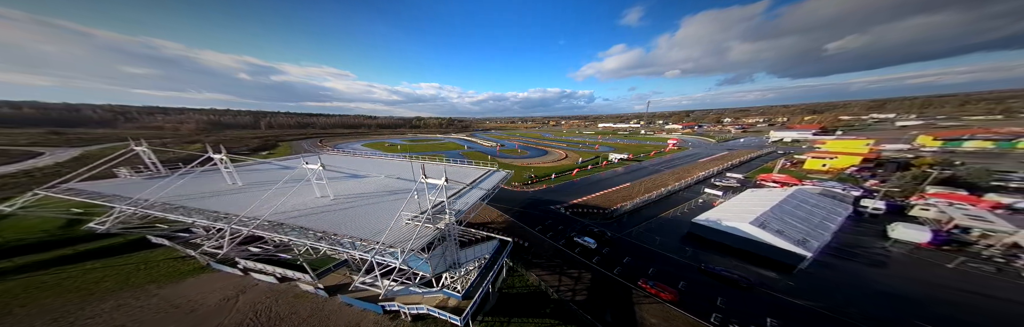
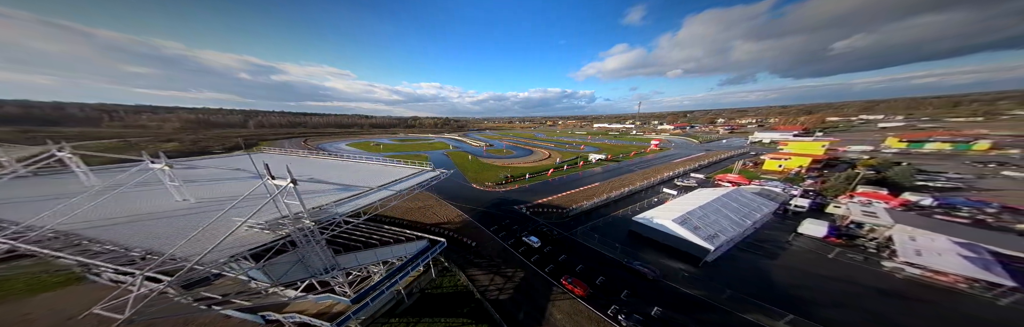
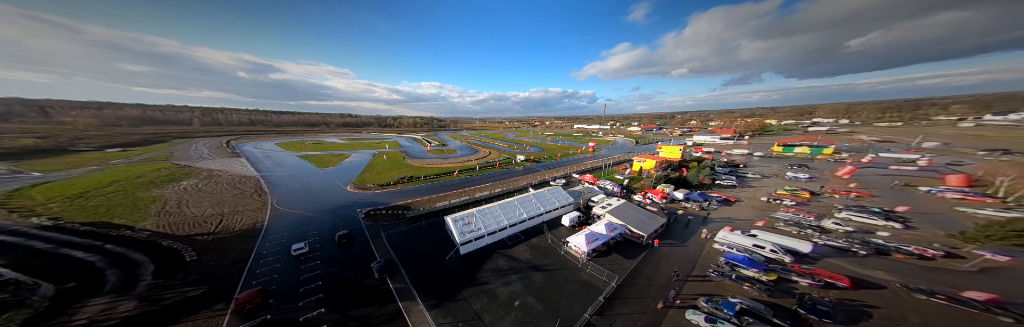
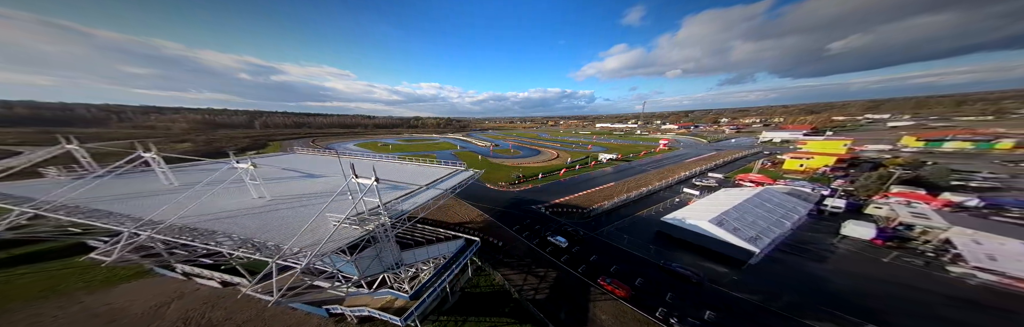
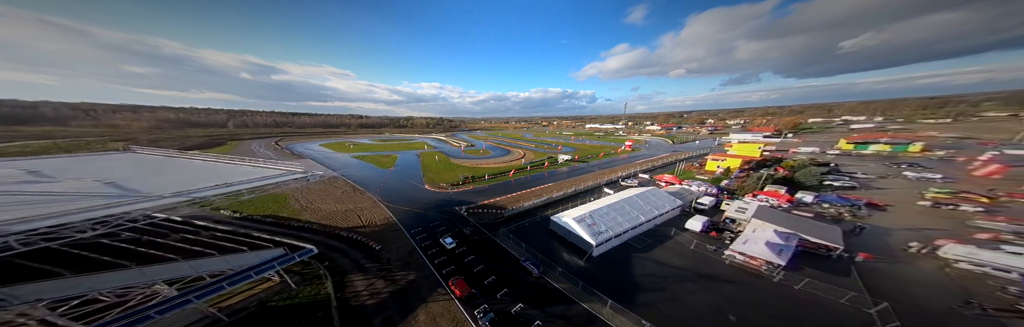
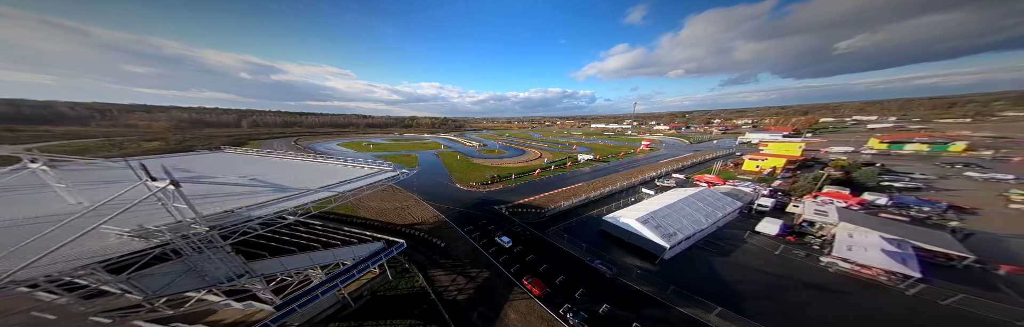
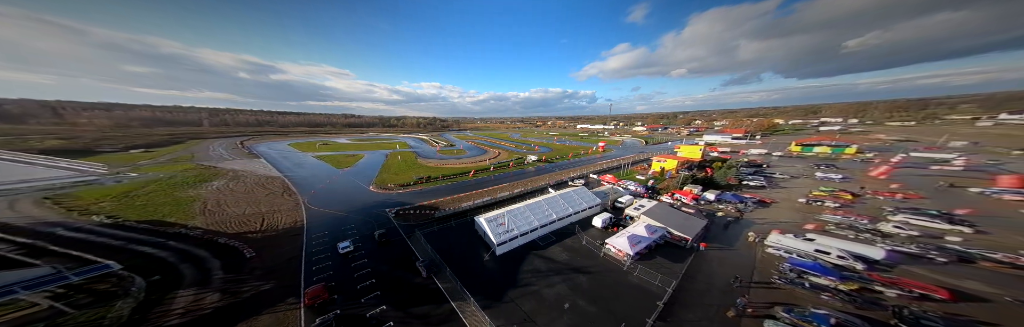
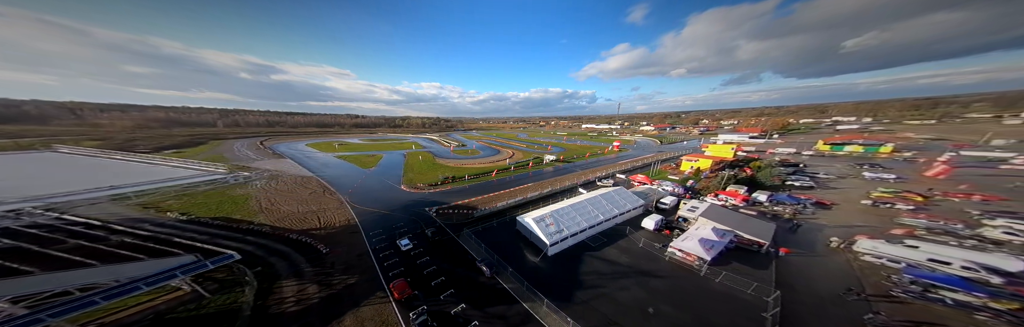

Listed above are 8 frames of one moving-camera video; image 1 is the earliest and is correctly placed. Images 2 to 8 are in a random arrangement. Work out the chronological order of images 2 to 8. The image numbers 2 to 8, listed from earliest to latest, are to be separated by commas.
4, 2, 6, 5, 8, 7, 3
